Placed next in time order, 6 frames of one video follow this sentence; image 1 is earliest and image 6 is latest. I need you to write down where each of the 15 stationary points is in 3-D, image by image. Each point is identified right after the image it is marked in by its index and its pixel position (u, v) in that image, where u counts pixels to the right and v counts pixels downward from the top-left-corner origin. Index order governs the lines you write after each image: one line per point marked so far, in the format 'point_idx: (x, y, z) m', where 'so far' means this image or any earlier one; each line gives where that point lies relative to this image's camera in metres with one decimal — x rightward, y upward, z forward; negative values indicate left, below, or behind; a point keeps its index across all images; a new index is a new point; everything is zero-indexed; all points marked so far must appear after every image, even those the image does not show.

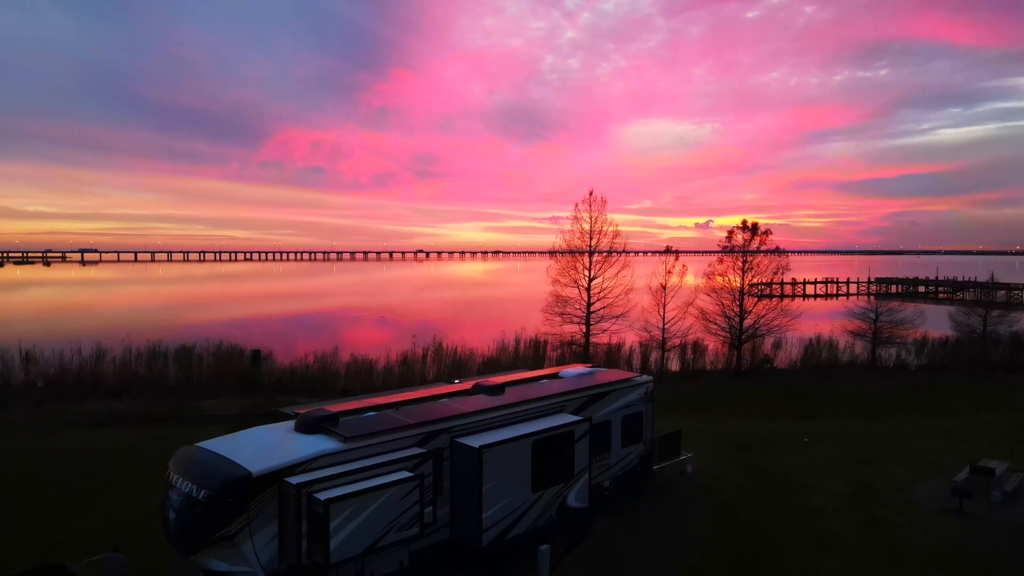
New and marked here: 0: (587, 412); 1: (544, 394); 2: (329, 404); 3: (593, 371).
0: (+1.3, -2.3, +10.4) m
1: (+0.6, -1.9, +10.0) m
2: (-3.0, -2.0, +9.5) m
3: (+1.7, -1.7, +11.6) m
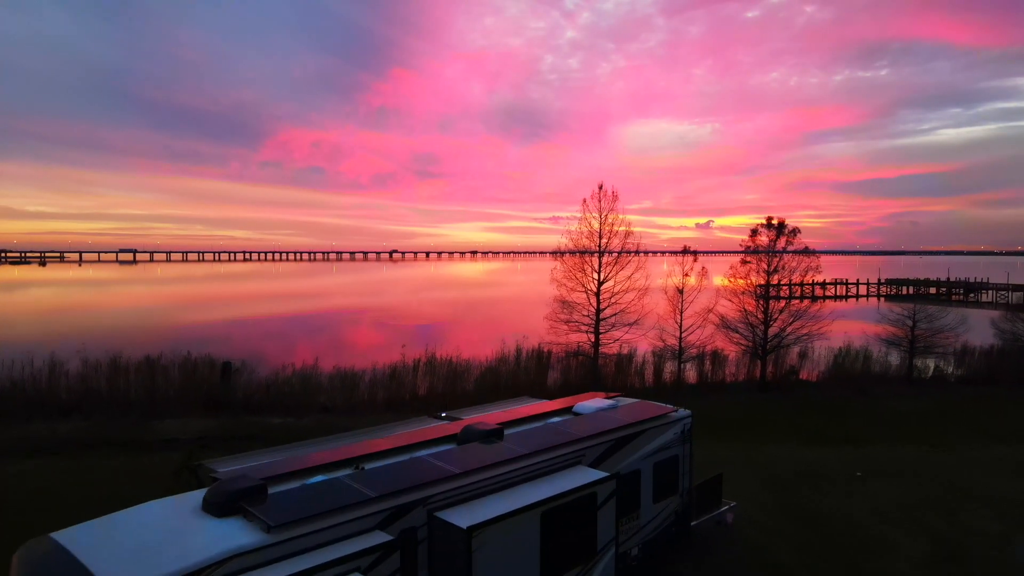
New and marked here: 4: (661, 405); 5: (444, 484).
0: (+1.4, -2.4, +7.9) m
1: (+0.6, -2.0, +7.6) m
2: (-3.0, -2.1, +7.1) m
3: (+1.7, -1.9, +9.2) m
4: (+2.4, -1.9, +9.3) m
5: (-0.7, -2.2, +6.3) m
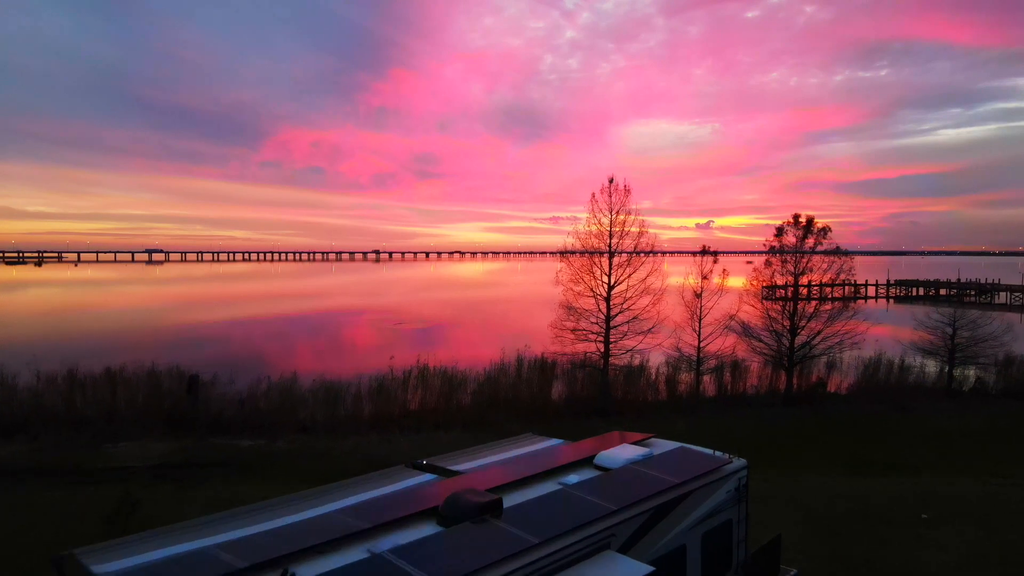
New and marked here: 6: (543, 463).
0: (+1.4, -2.6, +5.8) m
1: (+0.6, -2.2, +5.4) m
2: (-3.0, -2.3, +4.9) m
3: (+1.7, -2.0, +7.0) m
4: (+2.5, -2.1, +7.1) m
5: (-0.7, -2.3, +4.1) m
6: (+0.4, -2.1, +6.8) m
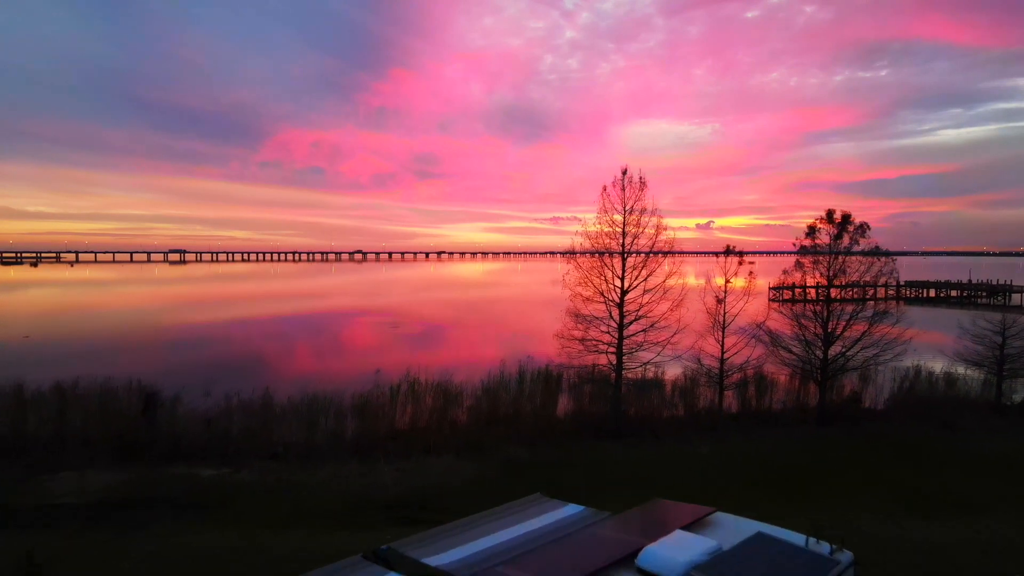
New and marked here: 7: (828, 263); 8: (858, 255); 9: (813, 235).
0: (+1.4, -2.7, +3.6) m
1: (+0.6, -2.3, +3.2) m
2: (-2.9, -2.4, +2.8) m
3: (+1.7, -2.2, +4.9) m
4: (+2.5, -2.2, +4.9) m
5: (-0.7, -2.4, +2.0) m
6: (+0.4, -2.2, +4.6) m
7: (+10.3, +0.8, +18.6) m
8: (+11.4, +1.1, +18.8) m
9: (+9.9, +1.7, +18.7) m
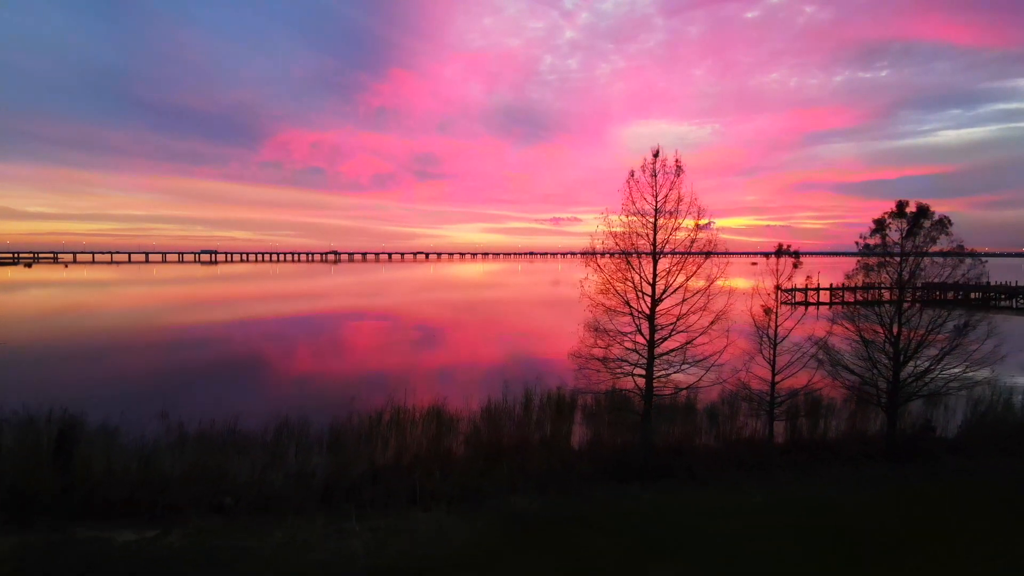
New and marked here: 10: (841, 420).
0: (+1.6, -2.9, +0.4) m
1: (+0.8, -2.5, 0.0) m
2: (-2.8, -2.6, -0.4) m
3: (+1.9, -2.4, +1.7) m
4: (+2.7, -2.4, +1.7) m
5: (-0.5, -2.6, -1.2) m
6: (+0.5, -2.4, +1.4) m
7: (+10.5, +0.6, +15.4) m
8: (+11.5, +0.9, +15.6) m
9: (+10.0, +1.5, +15.5) m
10: (+10.2, -3.9, +17.9) m
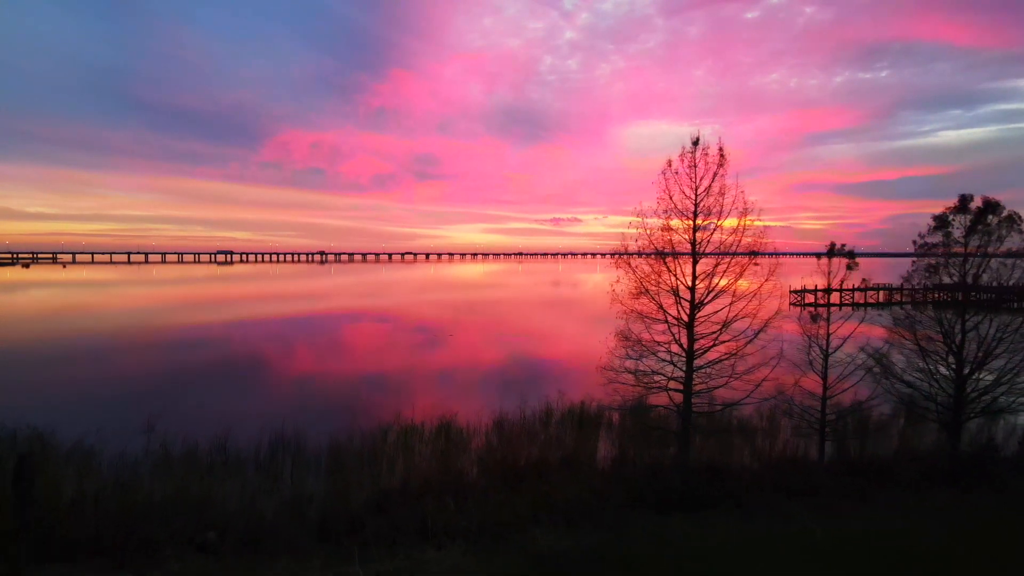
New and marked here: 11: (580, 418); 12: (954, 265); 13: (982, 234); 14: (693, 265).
0: (+2.1, -3.0, -1.2) m
1: (+1.3, -2.6, -1.5) m
2: (-2.3, -2.7, -2.0) m
3: (+2.4, -2.4, +0.1) m
4: (+3.1, -2.5, +0.2) m
5: (0.0, -2.7, -2.8) m
6: (+1.0, -2.5, -0.2) m
7: (+11.0, +0.5, +13.9) m
8: (+12.0, +0.8, +14.0) m
9: (+10.5, +1.4, +13.9) m
10: (+10.7, -4.0, +16.3) m
11: (+1.9, -3.6, +17.0) m
12: (+10.9, +0.6, +14.1) m
13: (+11.5, +1.3, +14.1) m
14: (+4.0, +0.5, +12.3) m
